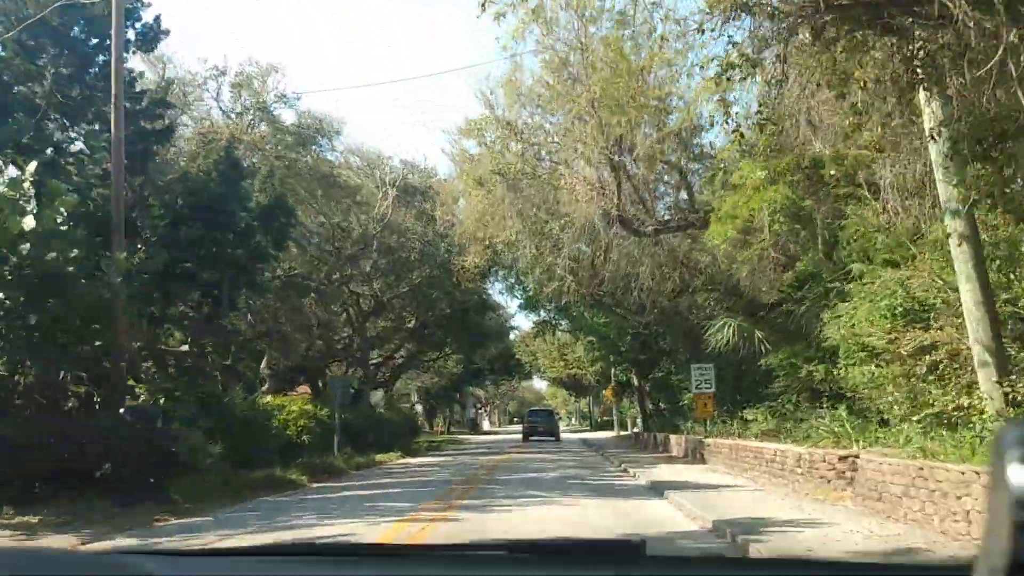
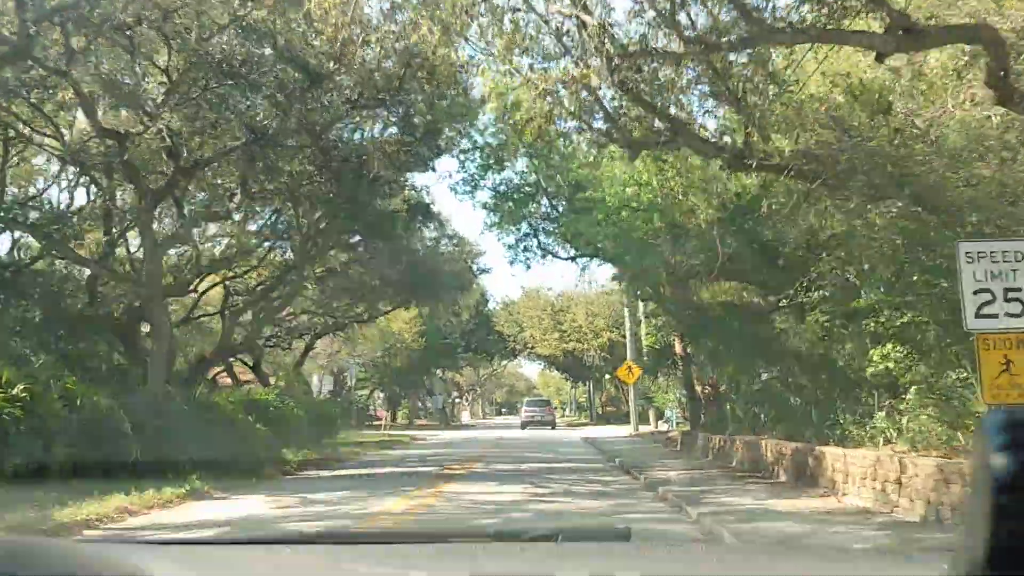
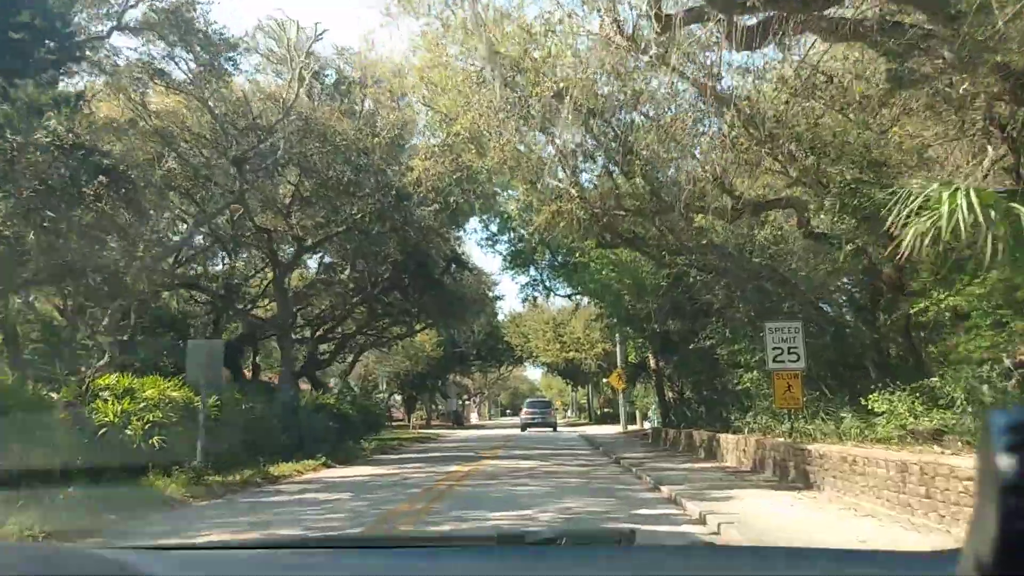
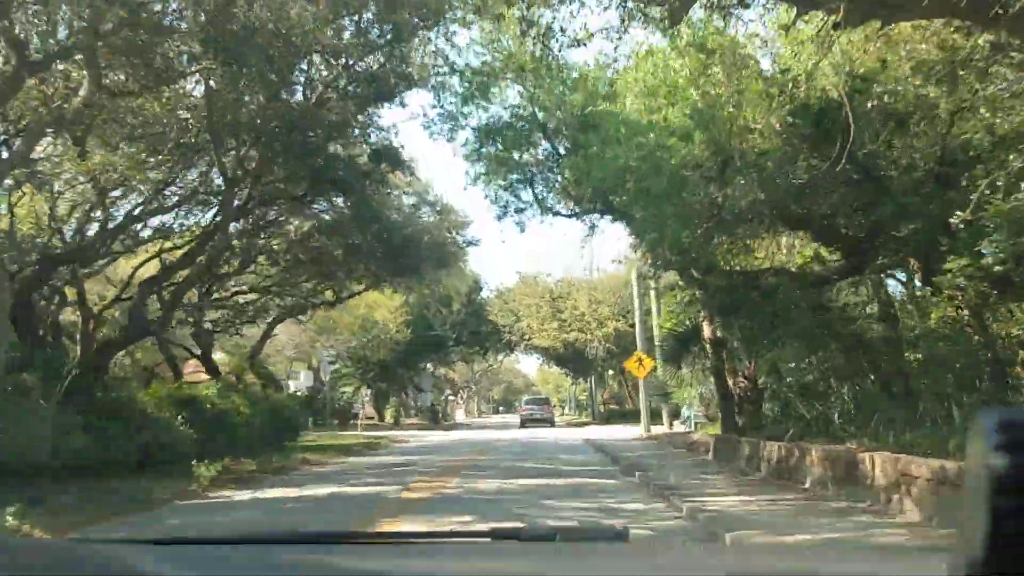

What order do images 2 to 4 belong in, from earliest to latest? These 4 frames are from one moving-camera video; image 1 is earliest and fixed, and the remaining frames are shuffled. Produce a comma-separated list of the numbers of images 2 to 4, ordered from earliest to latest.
3, 2, 4
